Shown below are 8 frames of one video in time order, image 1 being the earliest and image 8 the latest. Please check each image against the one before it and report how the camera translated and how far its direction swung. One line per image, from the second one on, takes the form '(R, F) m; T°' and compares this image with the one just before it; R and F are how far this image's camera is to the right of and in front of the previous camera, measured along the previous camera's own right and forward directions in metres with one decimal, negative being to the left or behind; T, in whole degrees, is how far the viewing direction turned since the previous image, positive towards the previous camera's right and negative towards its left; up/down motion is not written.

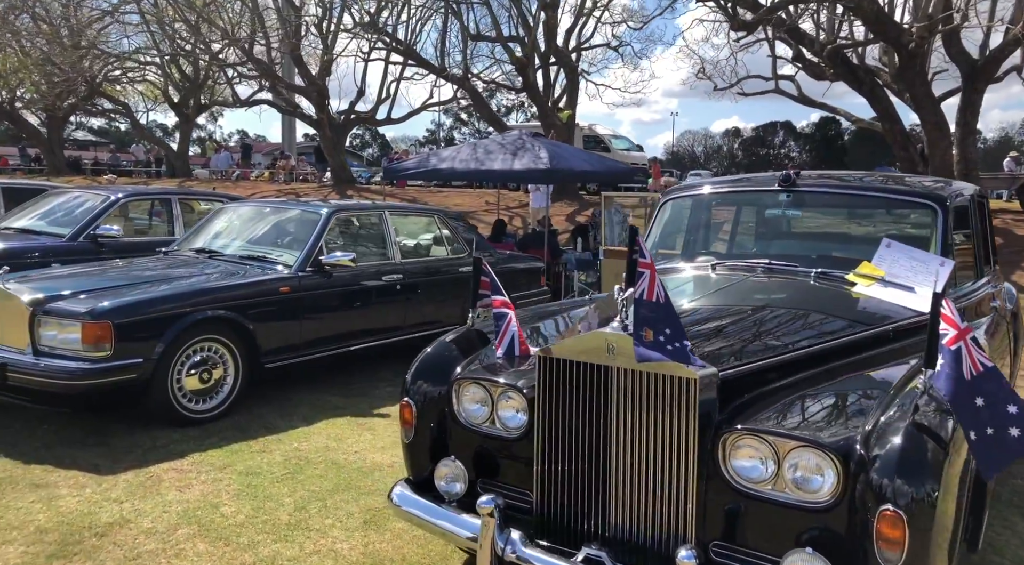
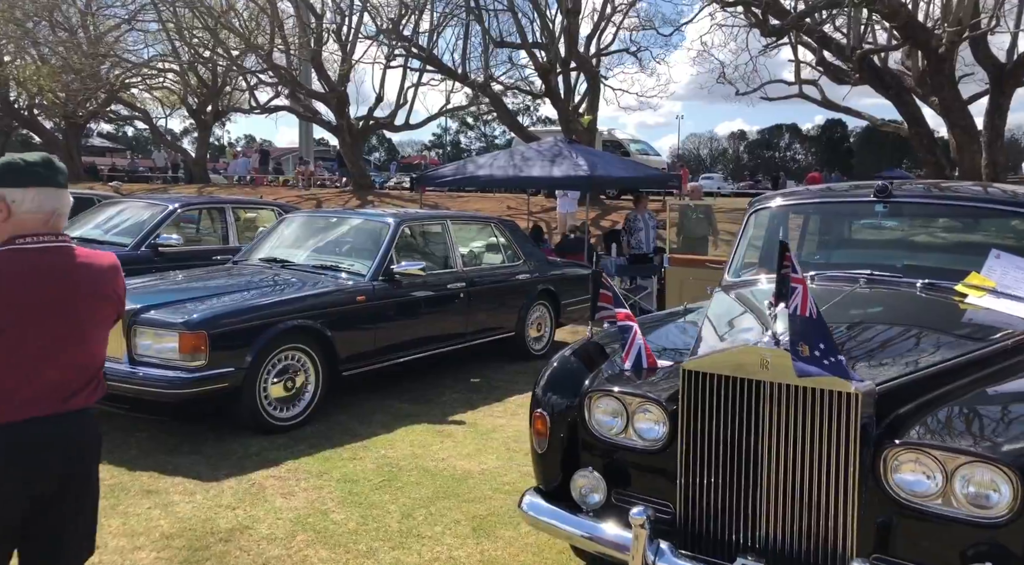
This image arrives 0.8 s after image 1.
(-0.4, -0.1) m; -1°
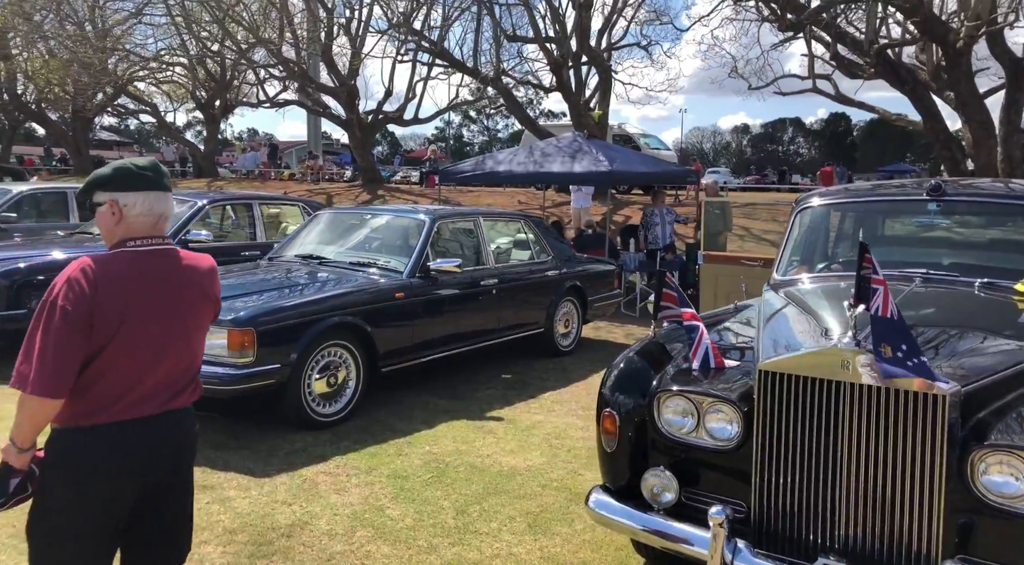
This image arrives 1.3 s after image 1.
(-0.2, 0.0) m; 0°
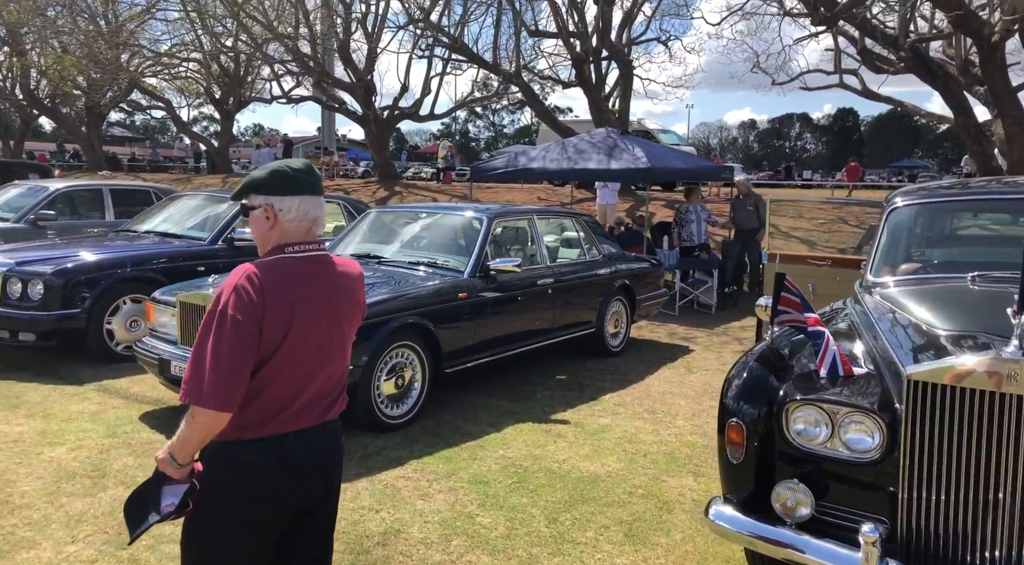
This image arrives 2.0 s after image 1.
(-0.4, +0.1) m; -1°
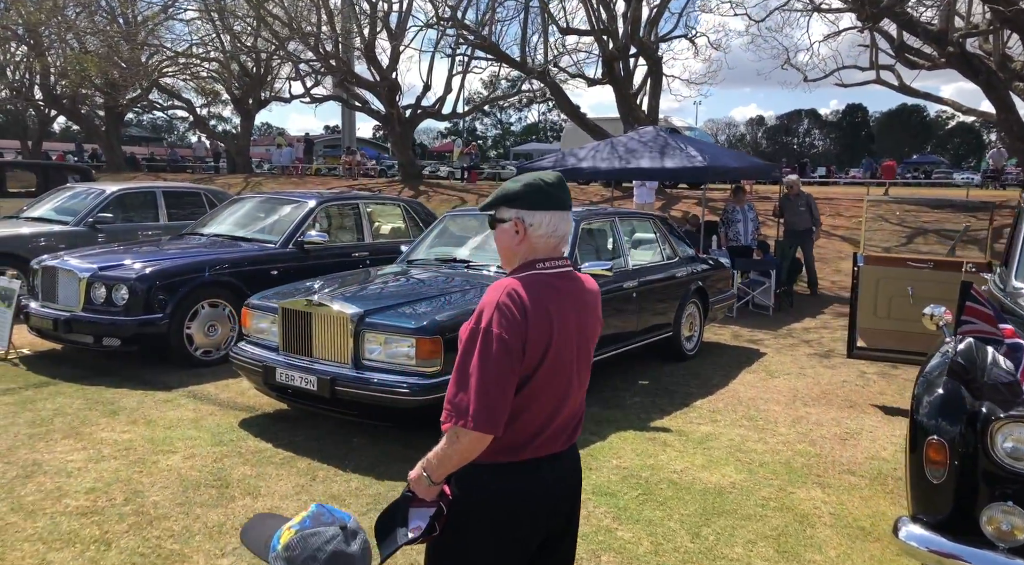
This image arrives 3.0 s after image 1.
(-0.5, +0.1) m; -1°
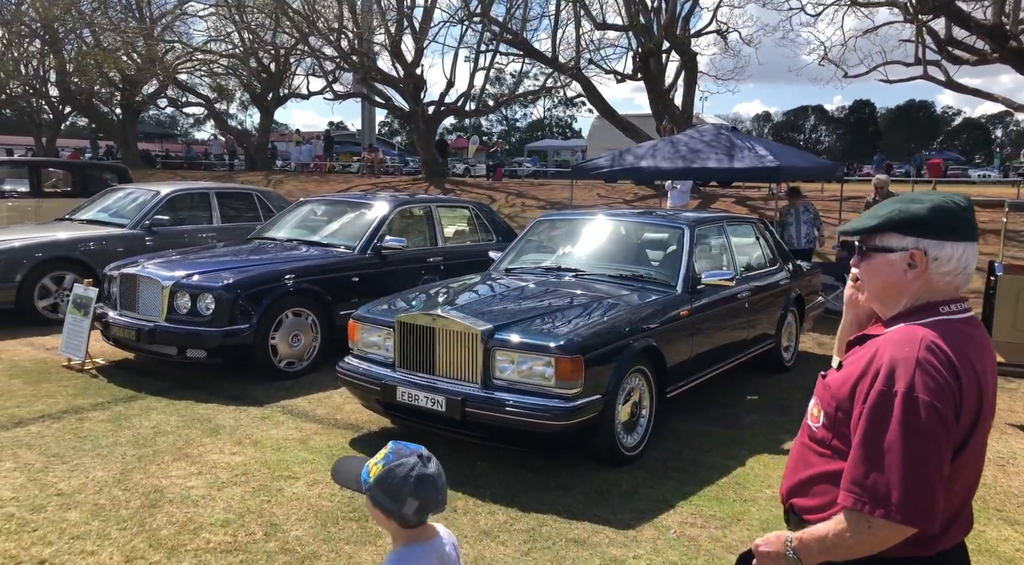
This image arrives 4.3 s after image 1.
(-0.7, +0.3) m; -1°
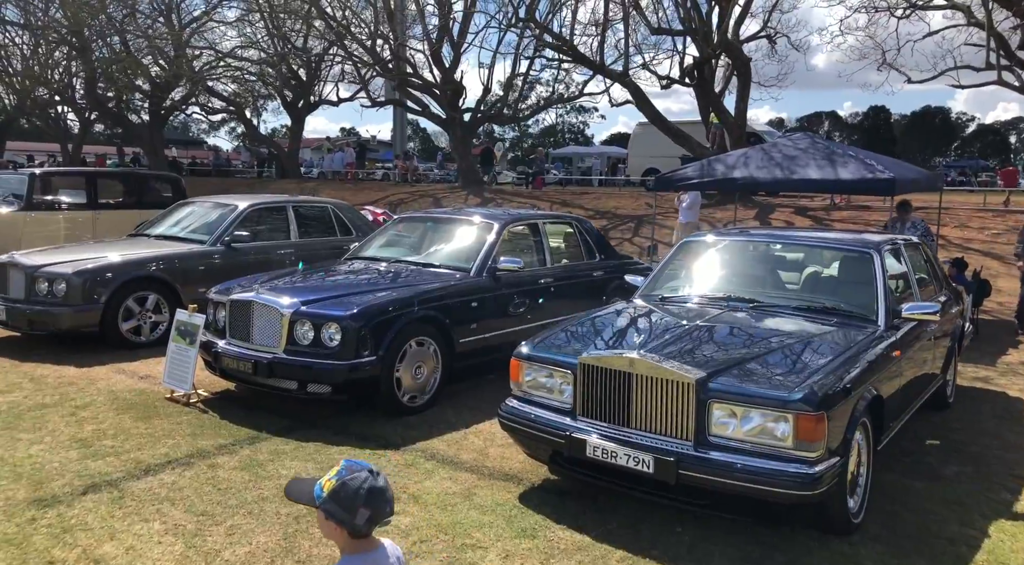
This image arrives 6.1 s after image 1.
(-0.9, +0.5) m; -2°
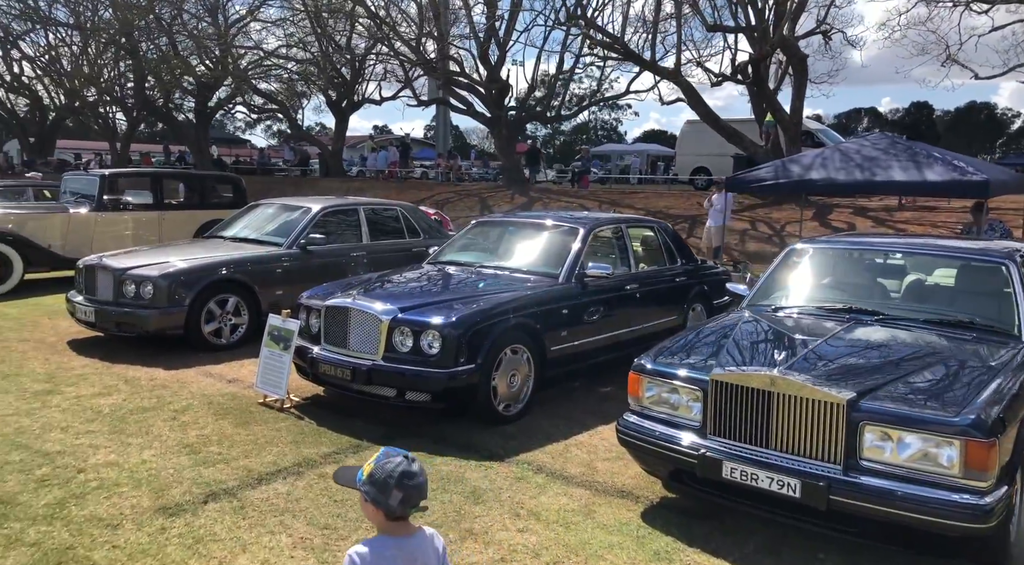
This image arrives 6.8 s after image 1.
(-0.5, +0.1) m; -3°
